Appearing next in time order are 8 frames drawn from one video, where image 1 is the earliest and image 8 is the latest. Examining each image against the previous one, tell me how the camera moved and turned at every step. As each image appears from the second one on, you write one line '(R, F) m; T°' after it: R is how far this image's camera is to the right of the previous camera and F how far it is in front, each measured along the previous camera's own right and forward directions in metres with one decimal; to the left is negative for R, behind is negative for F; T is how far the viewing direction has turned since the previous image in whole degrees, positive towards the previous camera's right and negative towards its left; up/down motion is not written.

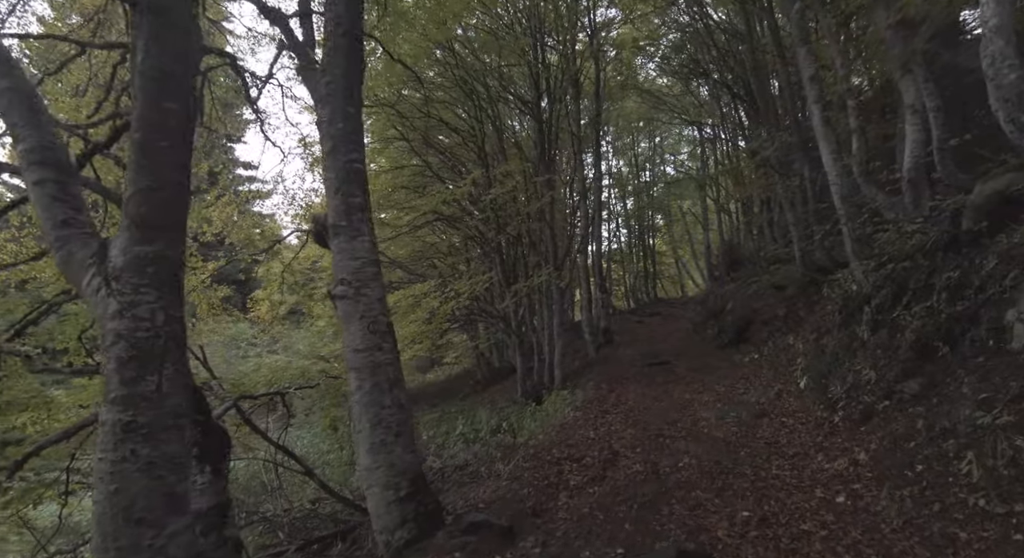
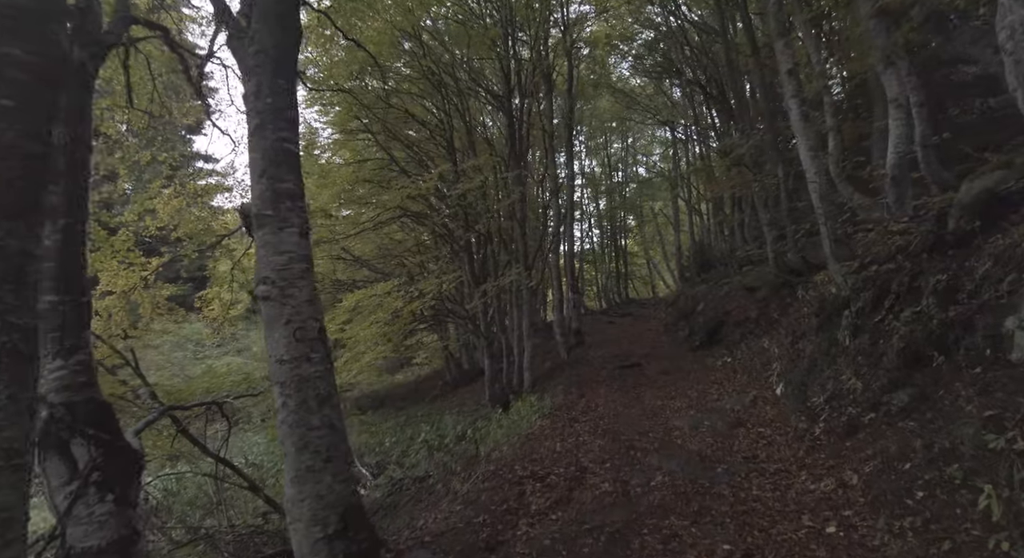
(+0.1, +0.5) m; +3°
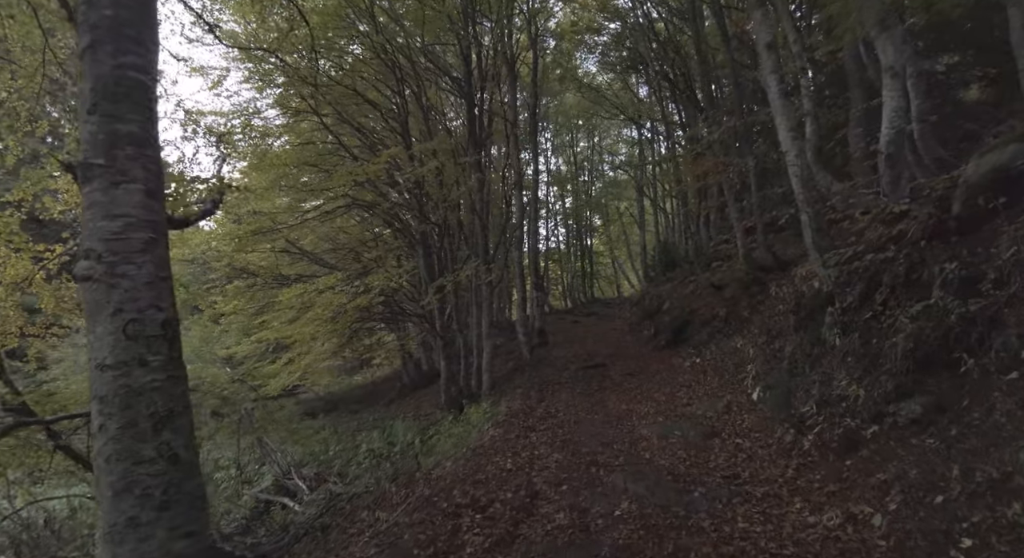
(+0.2, +0.9) m; +4°
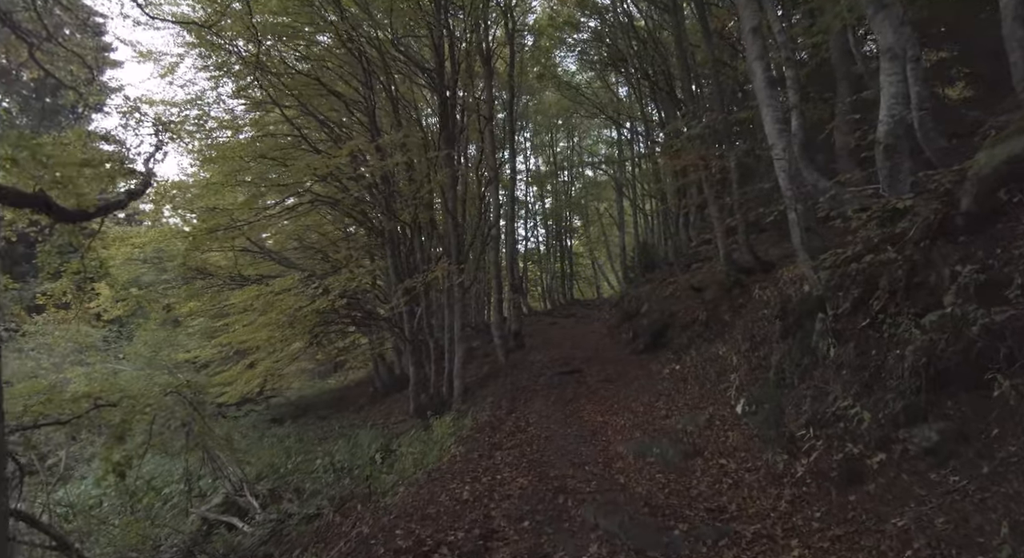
(+0.2, +0.7) m; +2°
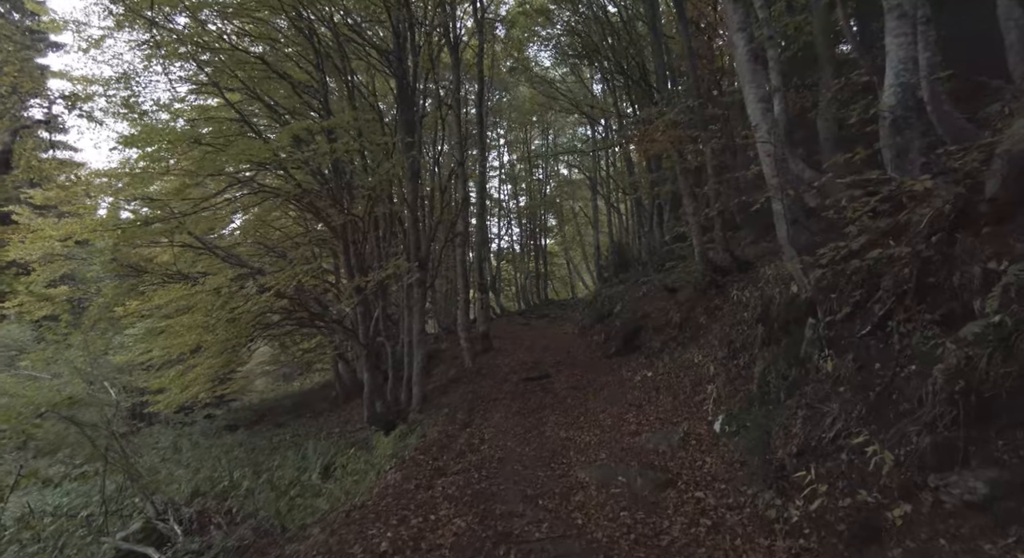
(+0.3, +0.9) m; +2°
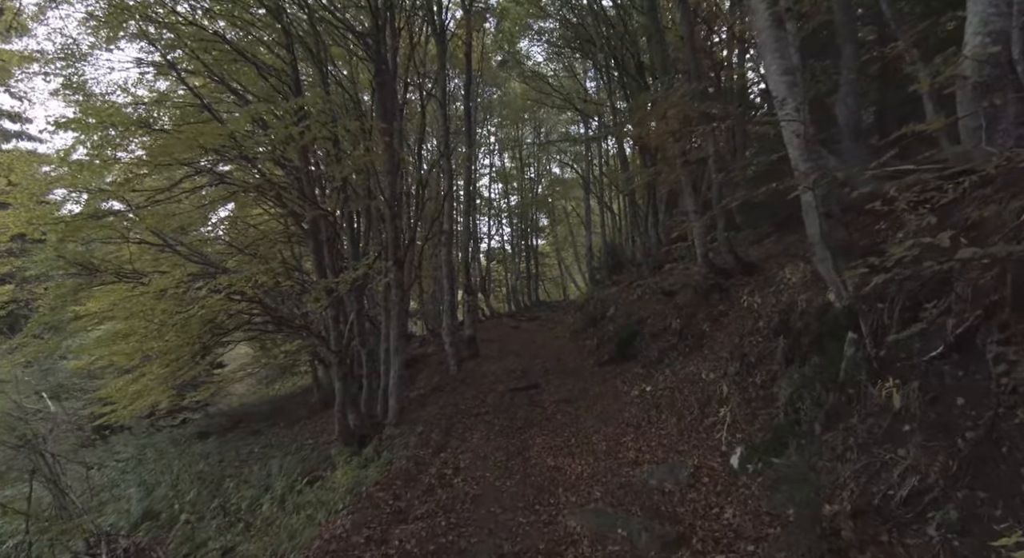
(+0.1, +1.0) m; +1°
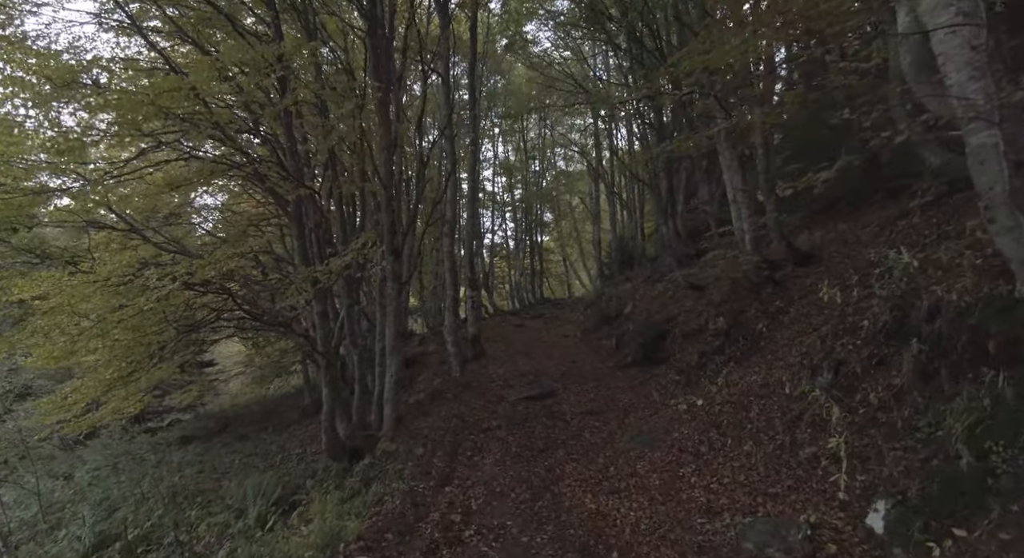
(-0.3, +1.5) m; 0°
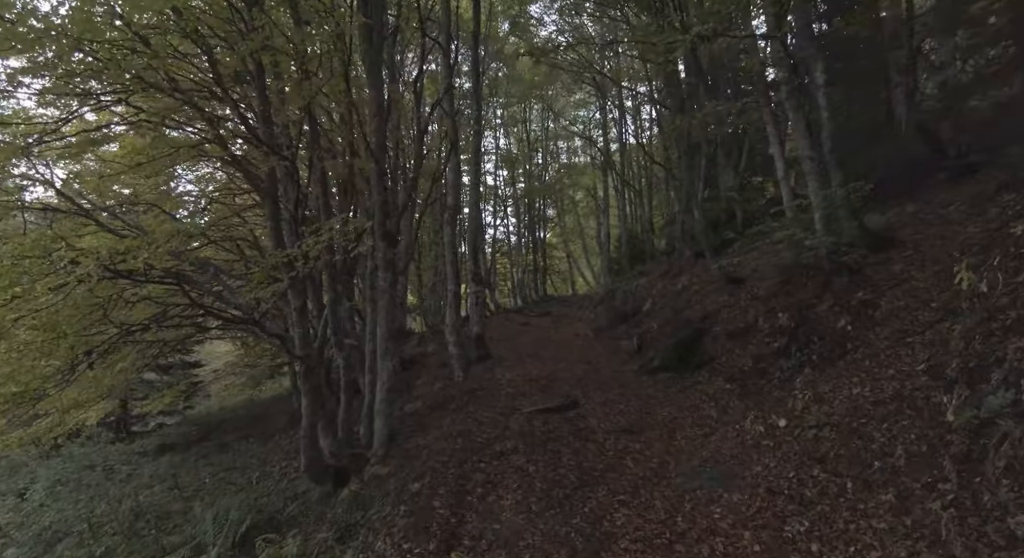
(-0.2, +1.6) m; 0°
